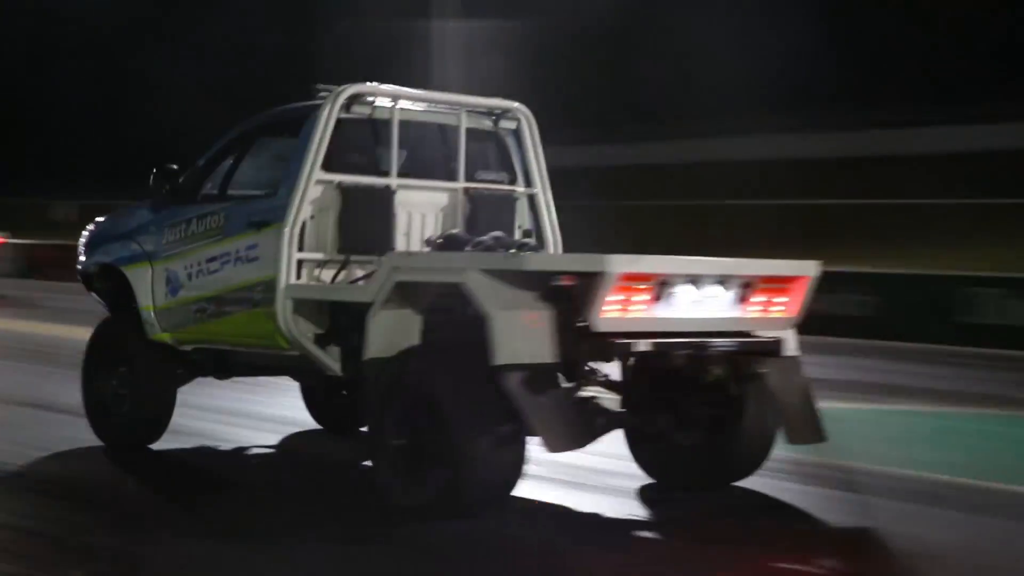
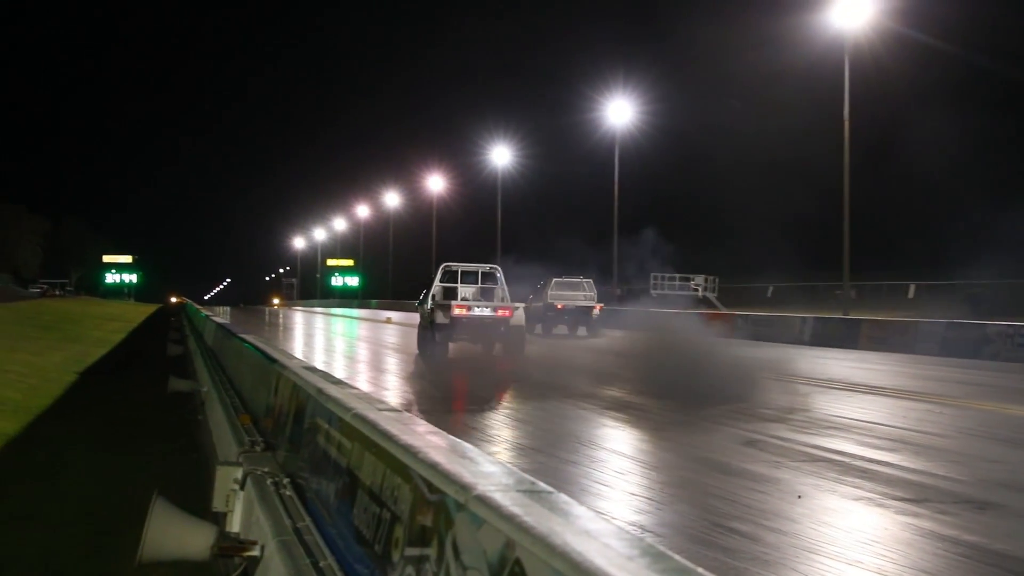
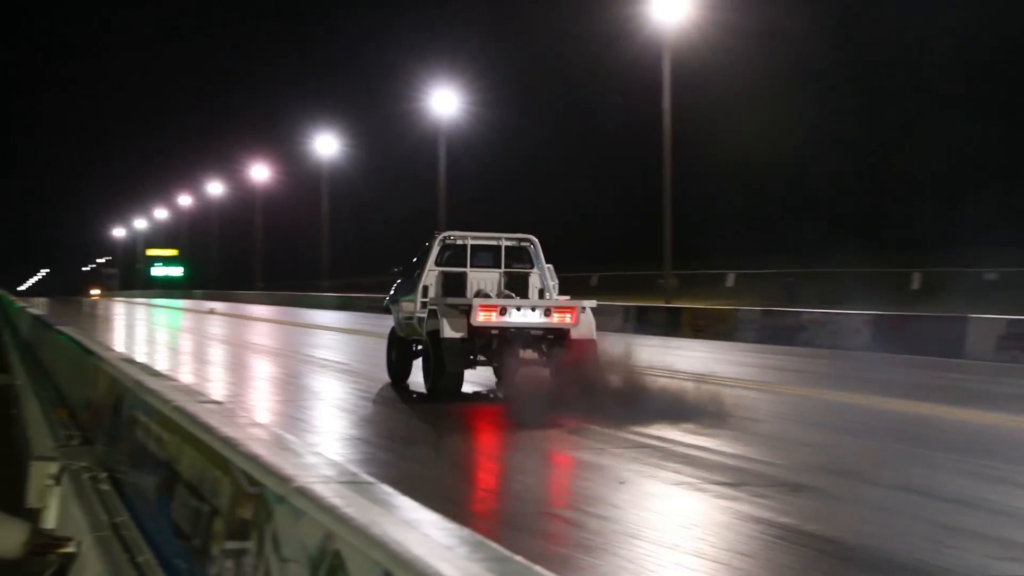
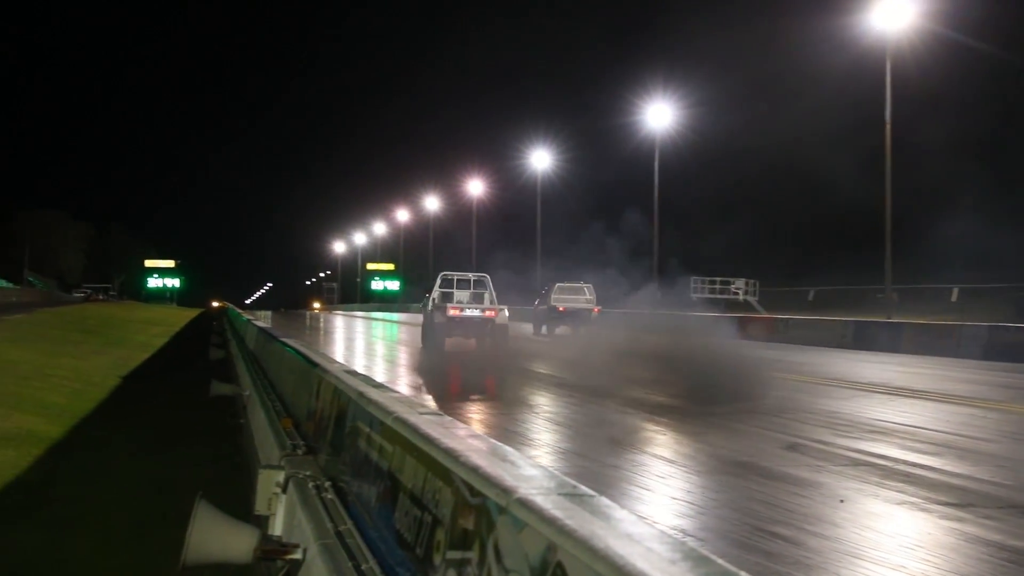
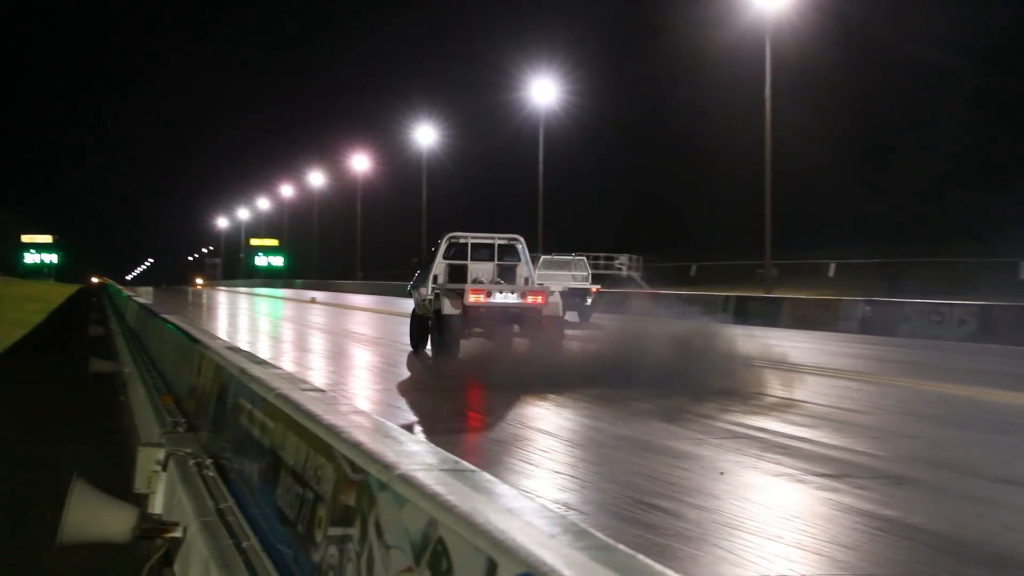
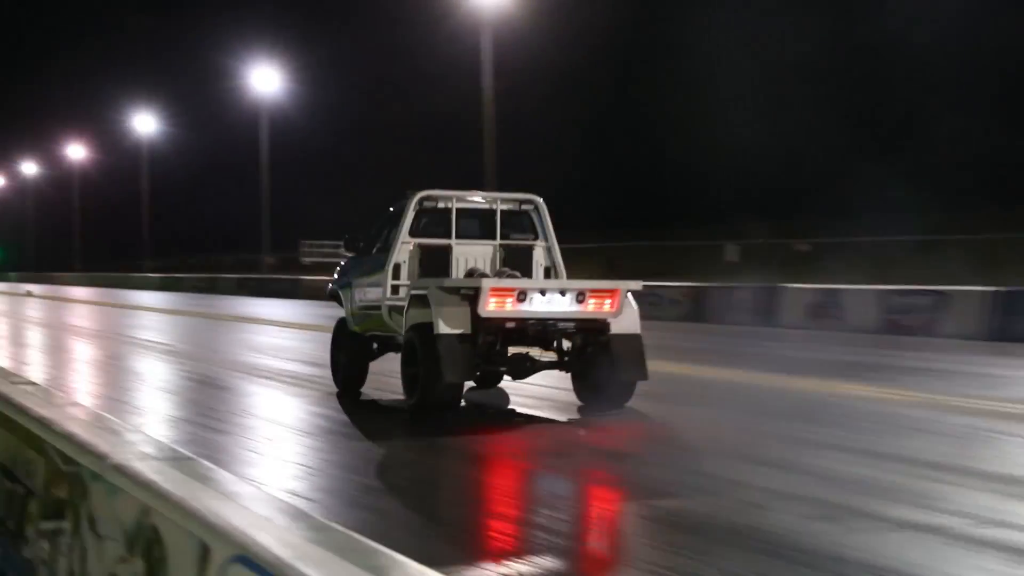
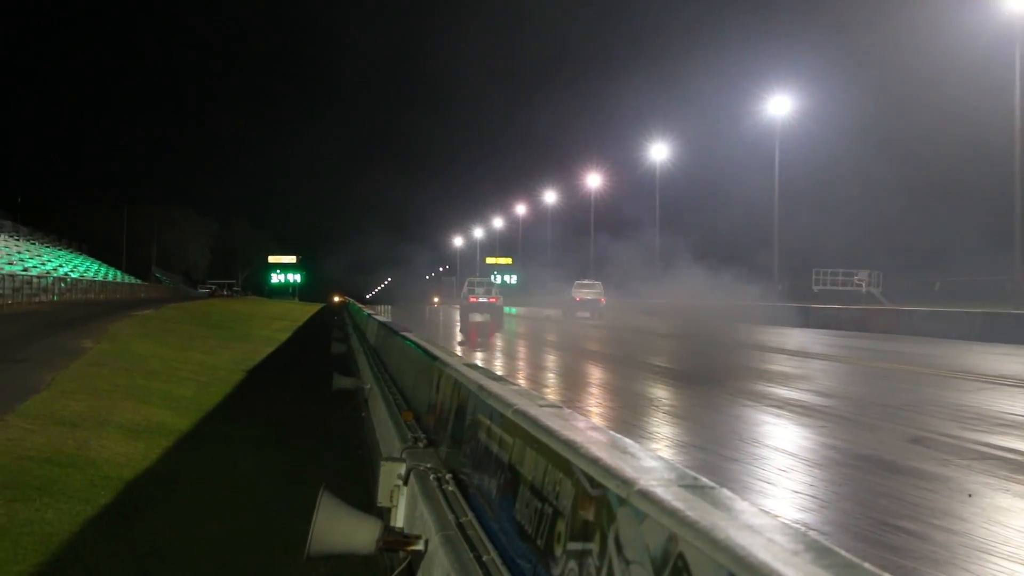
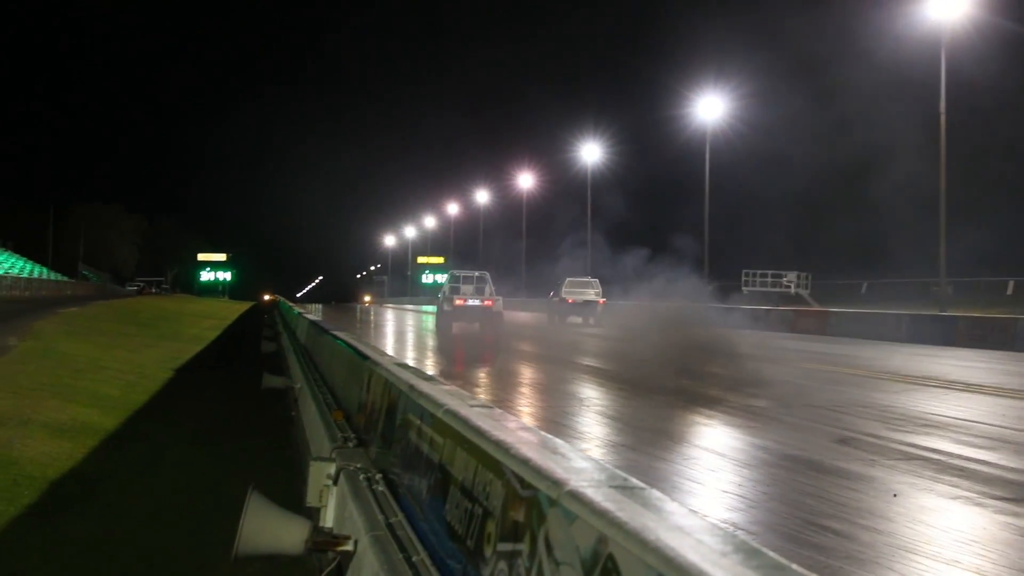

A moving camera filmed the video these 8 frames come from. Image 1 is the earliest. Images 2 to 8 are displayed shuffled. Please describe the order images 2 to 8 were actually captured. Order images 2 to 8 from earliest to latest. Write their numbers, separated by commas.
6, 3, 5, 2, 4, 8, 7
